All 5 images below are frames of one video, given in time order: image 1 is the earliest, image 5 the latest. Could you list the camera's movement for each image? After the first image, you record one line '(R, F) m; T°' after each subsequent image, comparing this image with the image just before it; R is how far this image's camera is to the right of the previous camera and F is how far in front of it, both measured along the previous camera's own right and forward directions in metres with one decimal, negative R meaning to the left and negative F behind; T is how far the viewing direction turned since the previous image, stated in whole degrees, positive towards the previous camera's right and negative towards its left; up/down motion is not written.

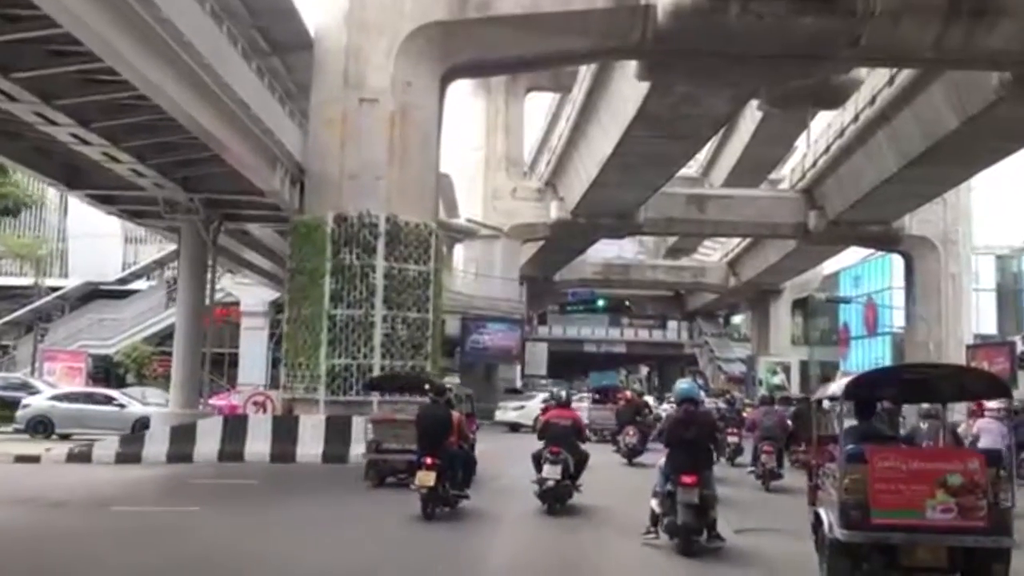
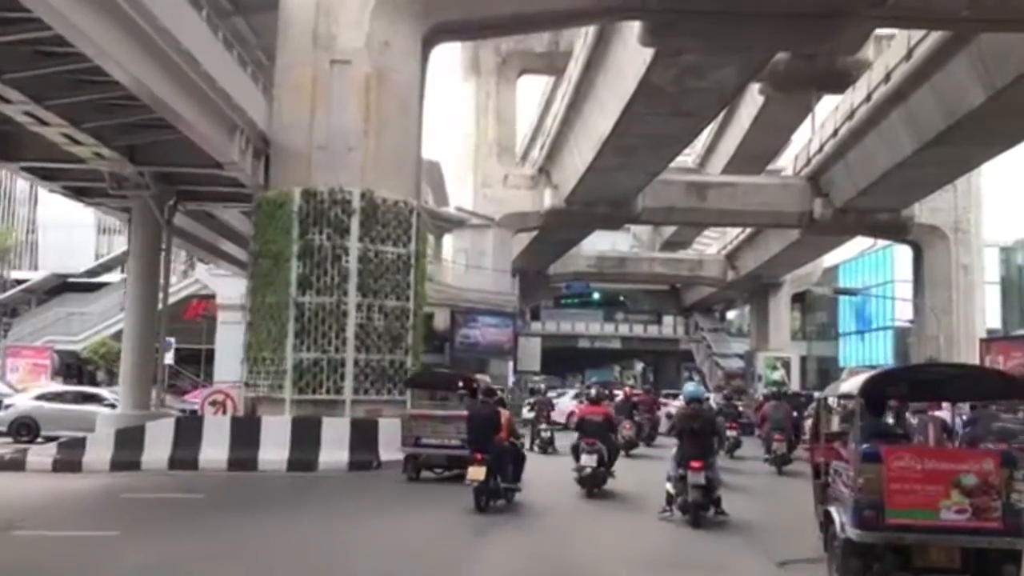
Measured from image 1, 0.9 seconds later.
(0.0, +1.8) m; 0°
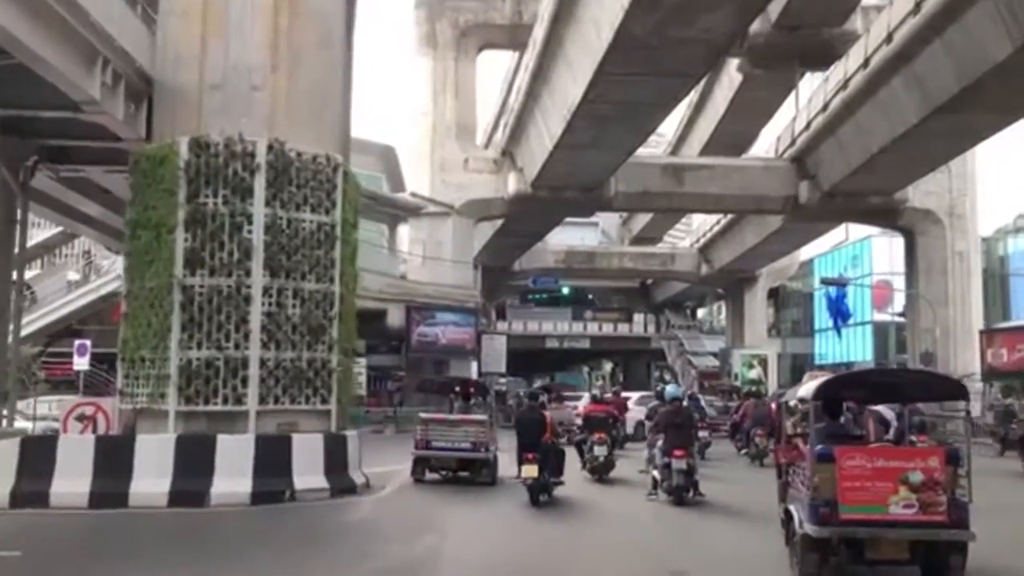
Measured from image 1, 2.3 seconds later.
(+0.2, +3.1) m; +2°
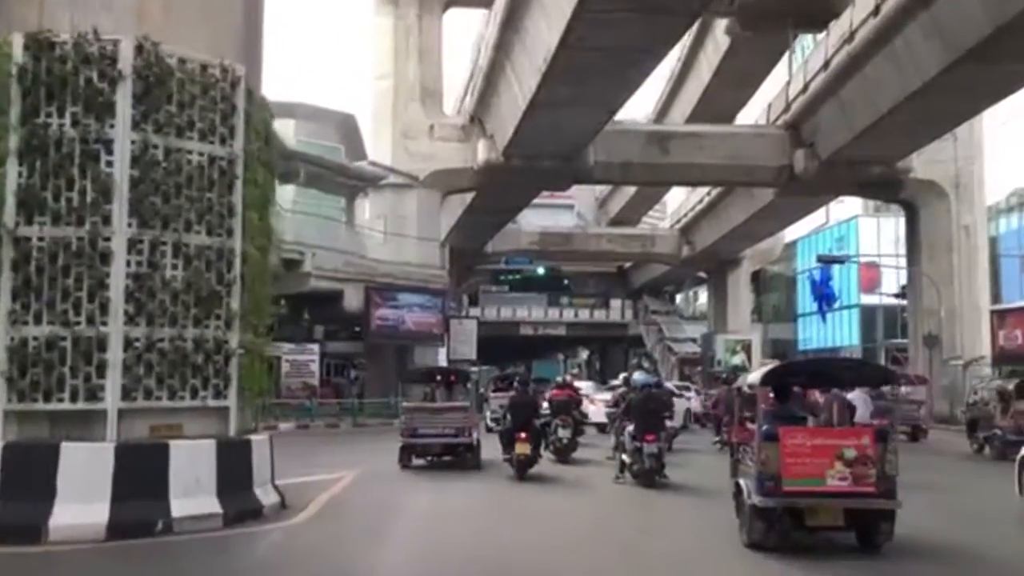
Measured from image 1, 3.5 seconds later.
(+0.1, +2.9) m; +2°
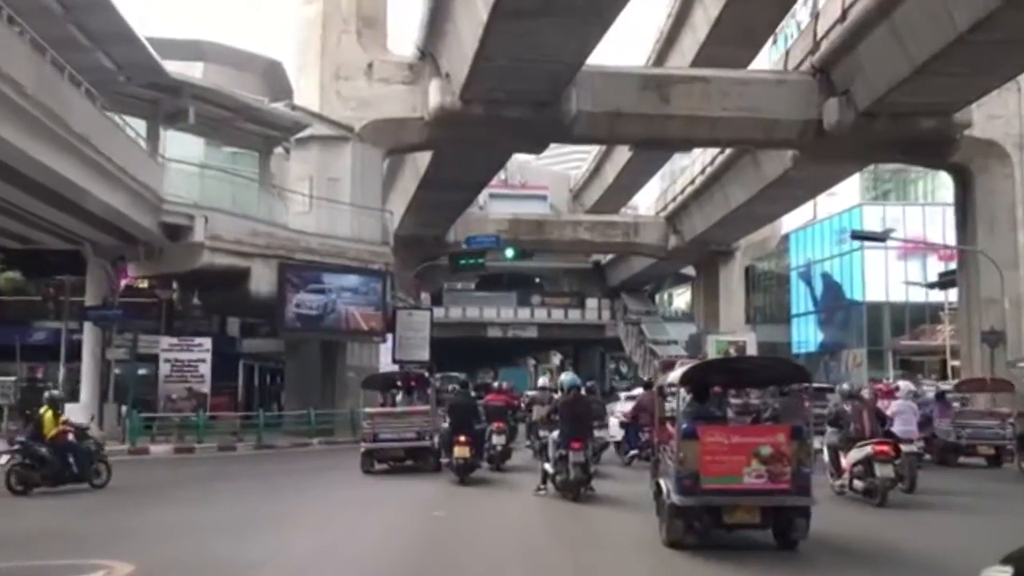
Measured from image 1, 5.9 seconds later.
(+0.3, +6.3) m; +2°
